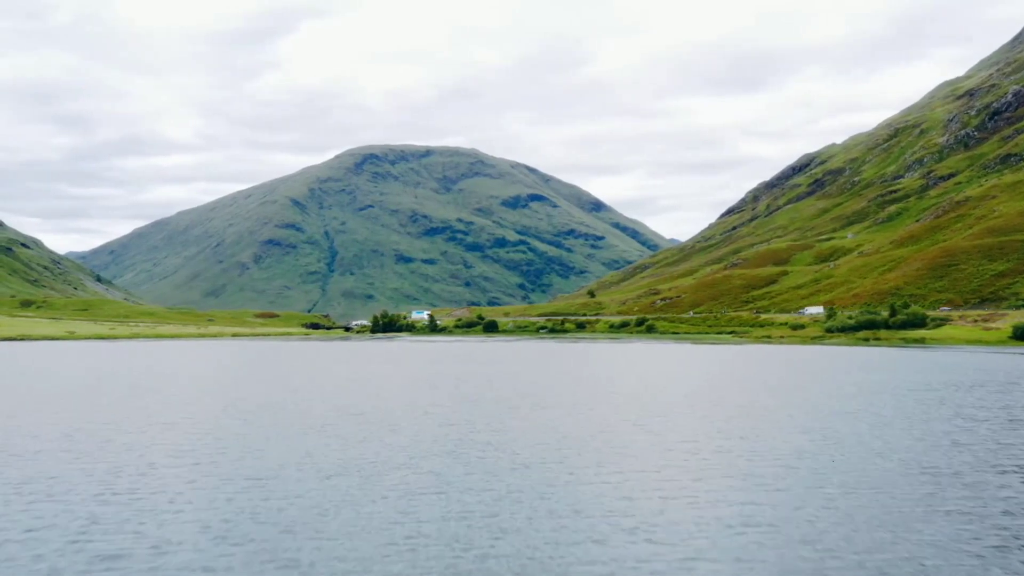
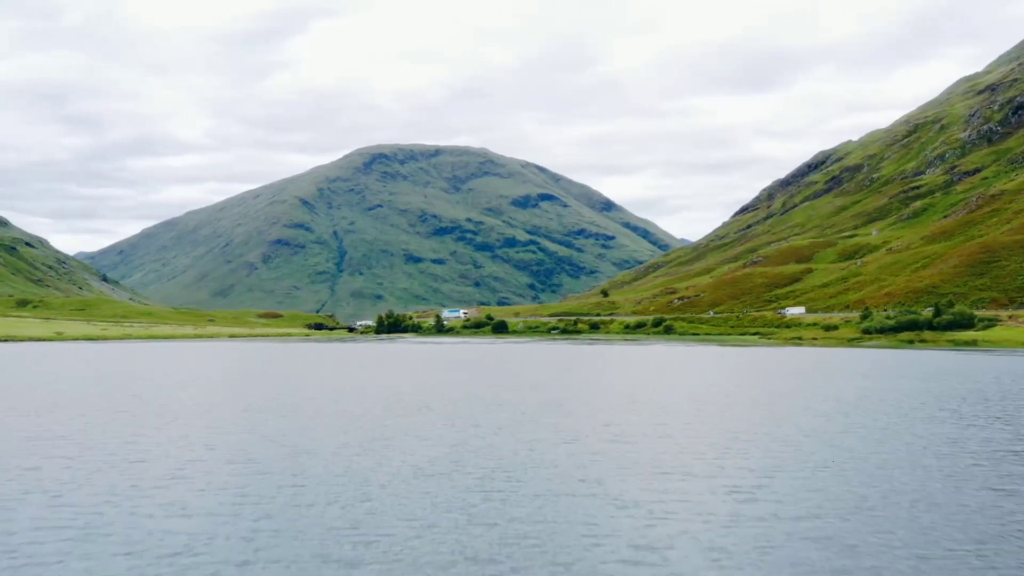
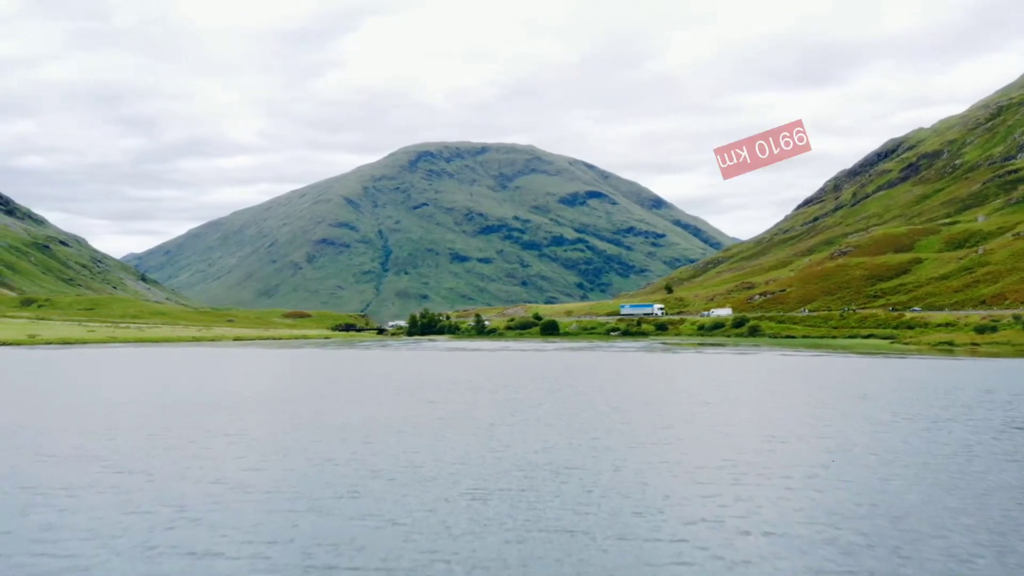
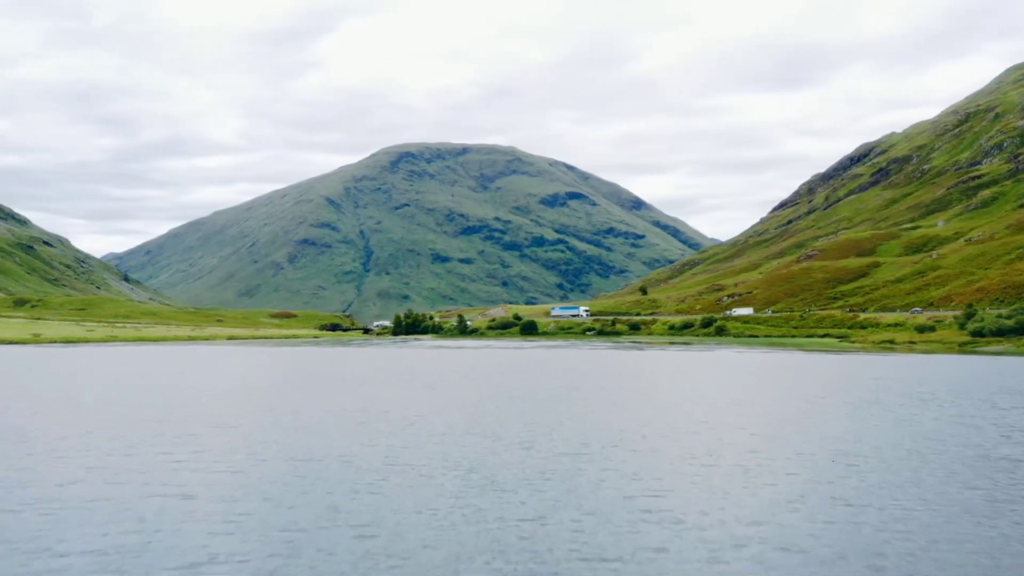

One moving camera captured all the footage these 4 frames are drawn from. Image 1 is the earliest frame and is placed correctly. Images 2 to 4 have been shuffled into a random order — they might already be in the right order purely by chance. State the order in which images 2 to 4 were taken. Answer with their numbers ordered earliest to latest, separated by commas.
2, 4, 3
